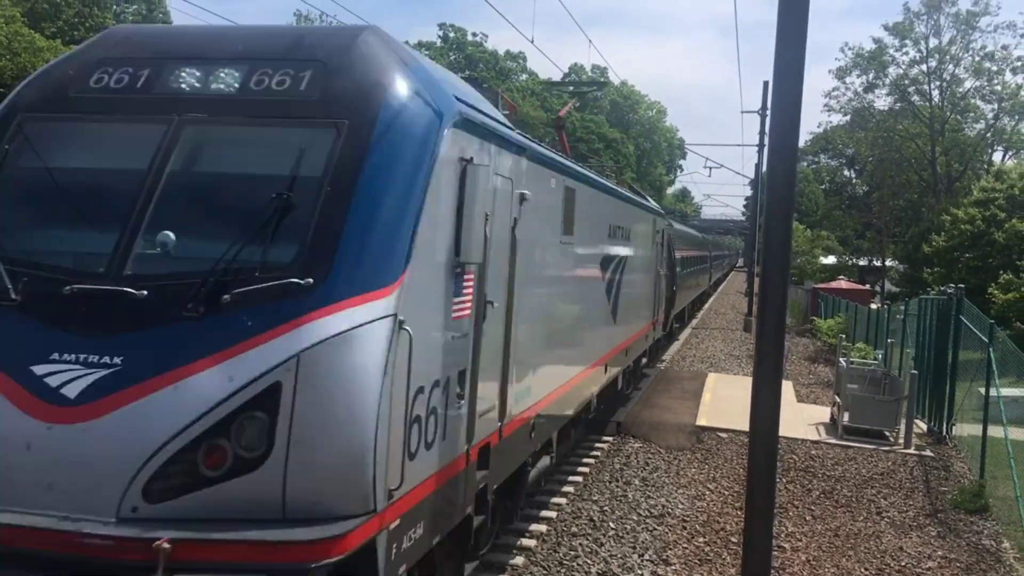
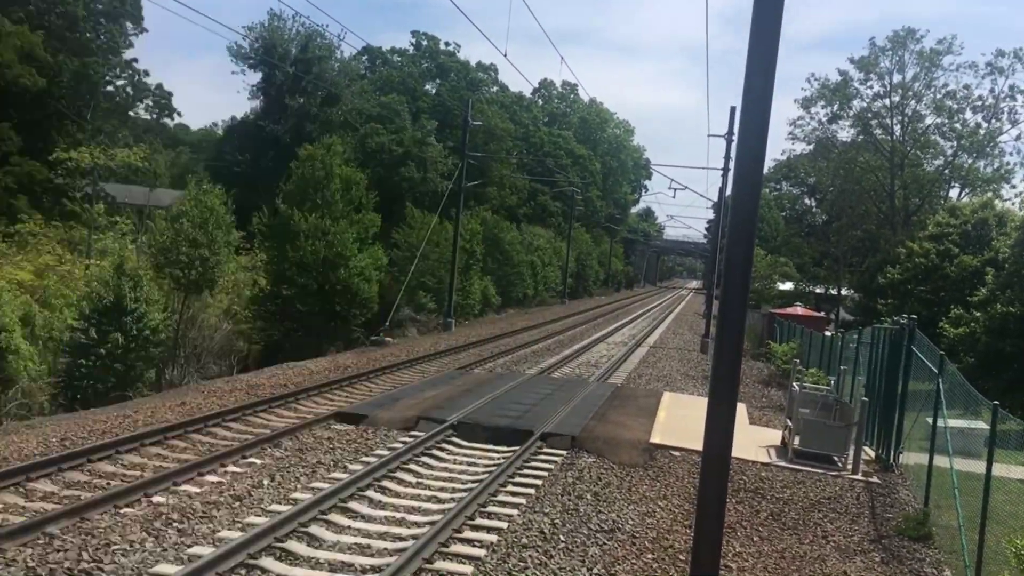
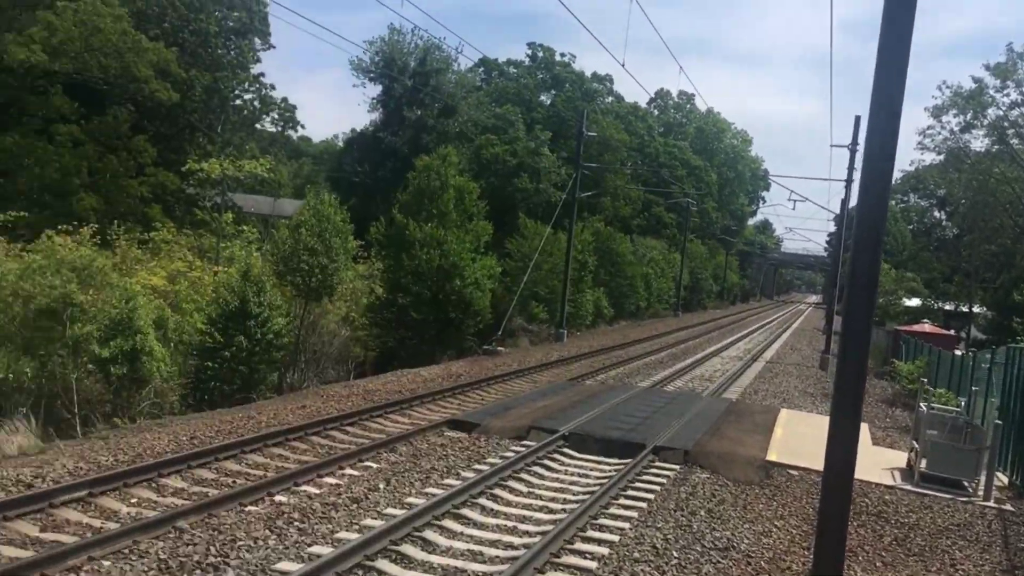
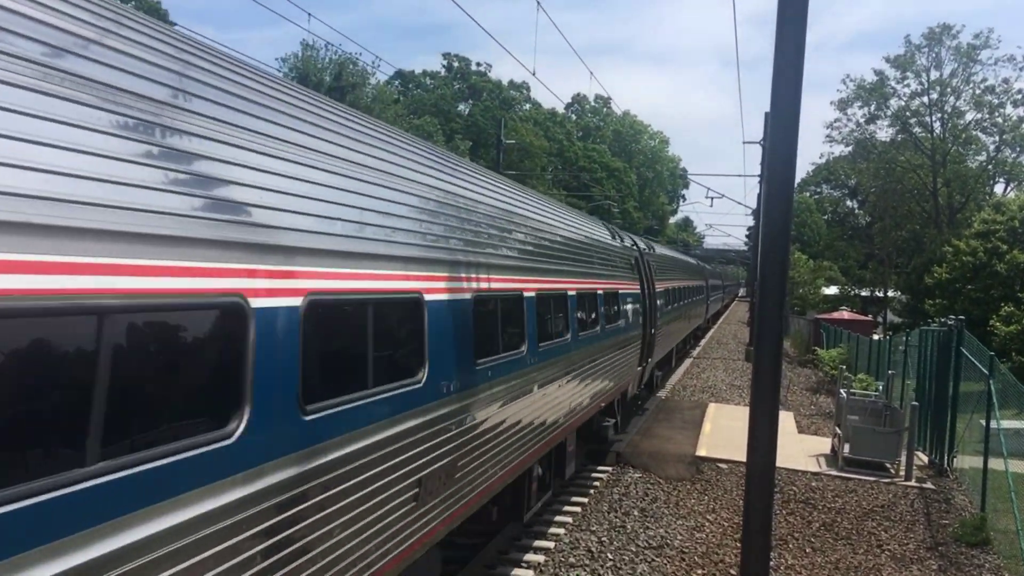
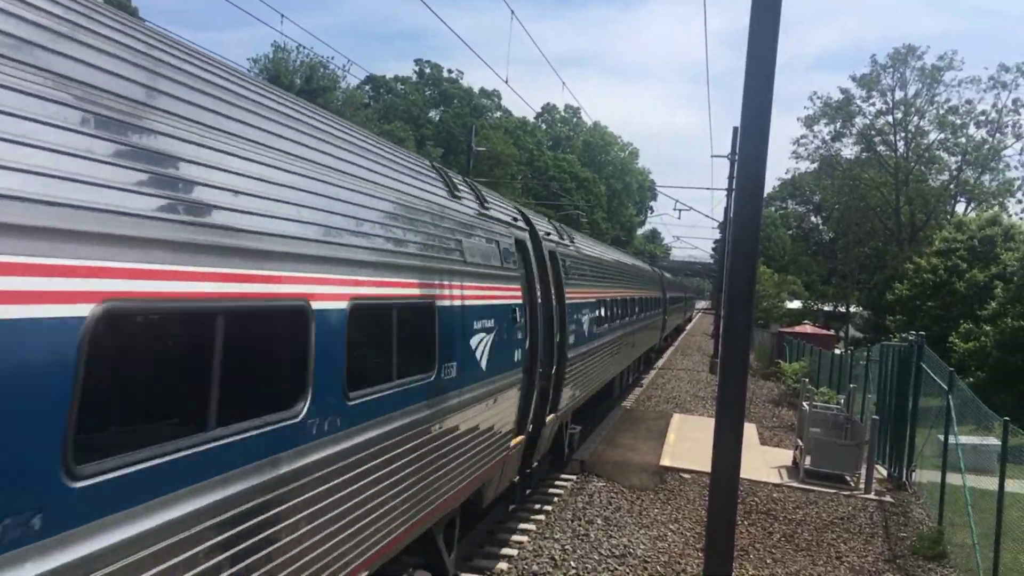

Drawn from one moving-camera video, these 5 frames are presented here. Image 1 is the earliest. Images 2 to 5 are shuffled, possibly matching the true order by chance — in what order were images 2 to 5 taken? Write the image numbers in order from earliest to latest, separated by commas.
4, 5, 2, 3
